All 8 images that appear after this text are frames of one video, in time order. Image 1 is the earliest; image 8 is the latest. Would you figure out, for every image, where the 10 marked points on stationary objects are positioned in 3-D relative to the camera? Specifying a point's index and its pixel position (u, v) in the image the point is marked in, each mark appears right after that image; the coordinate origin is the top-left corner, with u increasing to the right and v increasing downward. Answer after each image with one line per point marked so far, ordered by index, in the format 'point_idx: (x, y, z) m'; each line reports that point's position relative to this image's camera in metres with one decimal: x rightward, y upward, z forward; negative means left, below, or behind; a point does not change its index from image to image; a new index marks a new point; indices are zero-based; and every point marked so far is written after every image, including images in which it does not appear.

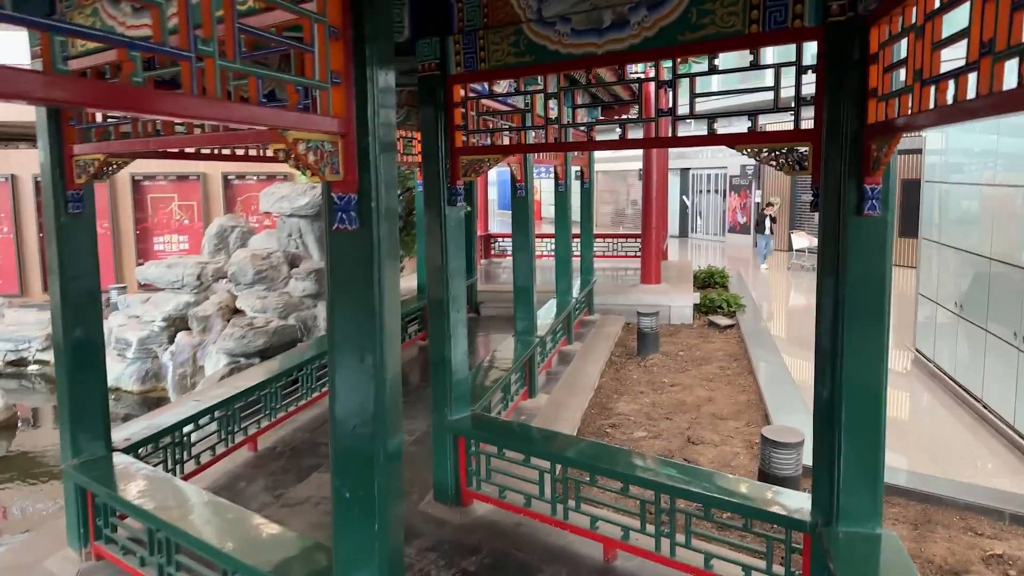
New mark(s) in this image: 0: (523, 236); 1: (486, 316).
0: (+0.1, +0.4, +6.8) m
1: (-0.4, -0.4, +11.2) m
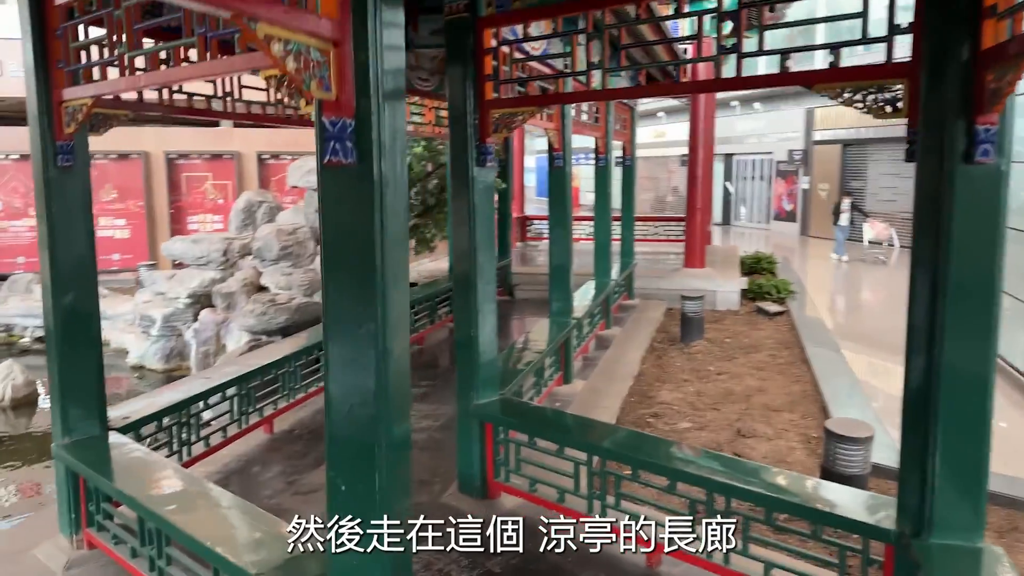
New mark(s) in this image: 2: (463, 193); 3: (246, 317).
0: (+0.4, +0.6, +6.3) m
1: (+0.1, -0.1, +10.8) m
2: (-0.2, +0.4, +4.0) m
3: (-2.3, -0.3, +6.8) m
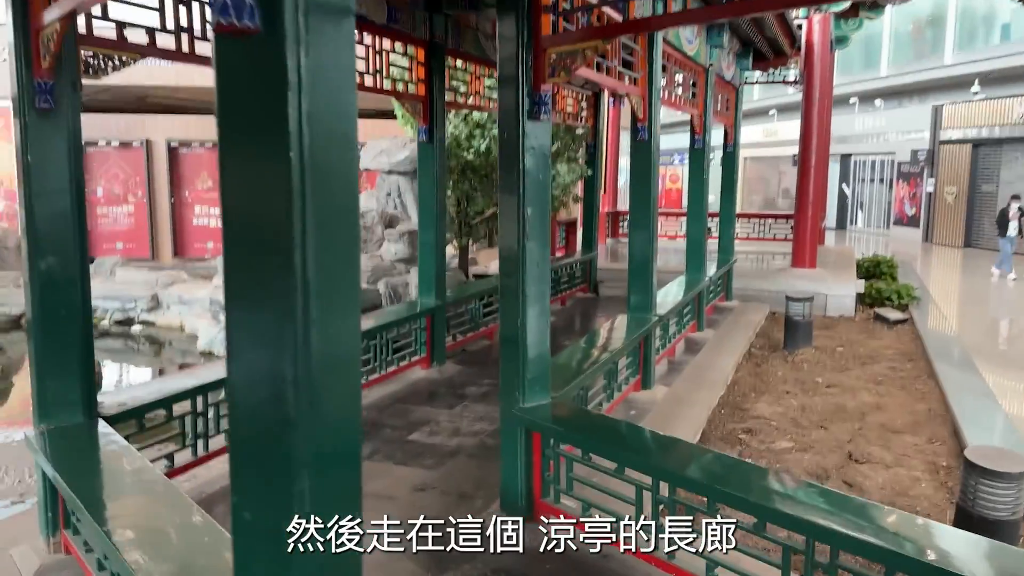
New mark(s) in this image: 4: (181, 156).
0: (+0.9, +0.6, +5.5) m
1: (+1.1, -0.1, +10.0) m
2: (0.0, +0.5, +3.4) m
3: (-1.7, -0.1, +6.4) m
4: (-5.3, +2.2, +13.6) m
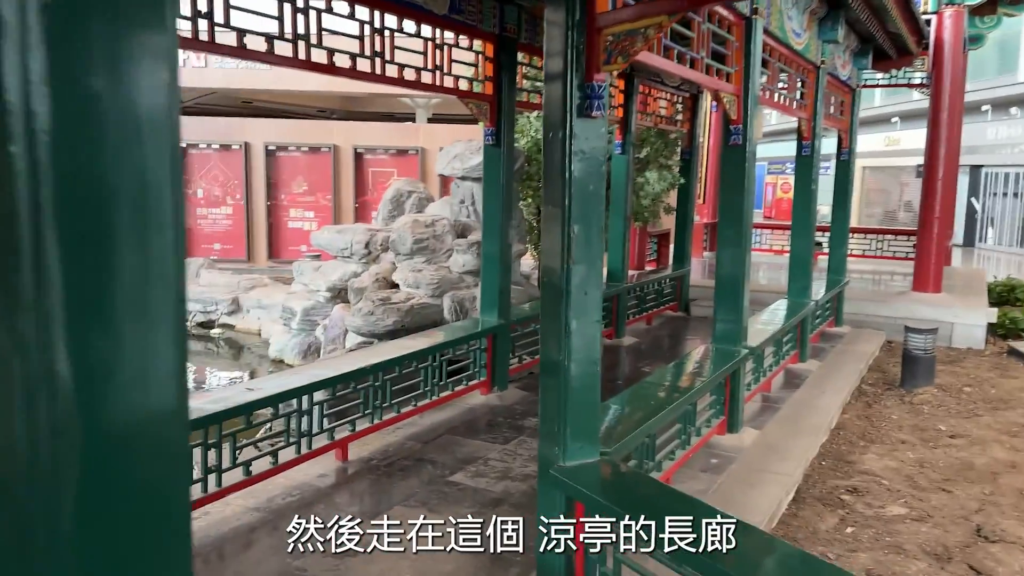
0: (+1.3, +0.5, +4.8) m
1: (+2.1, -0.3, +9.2) m
2: (+0.2, +0.4, +2.8) m
3: (-1.2, -0.2, +5.9) m
4: (-3.8, +2.2, +13.6) m
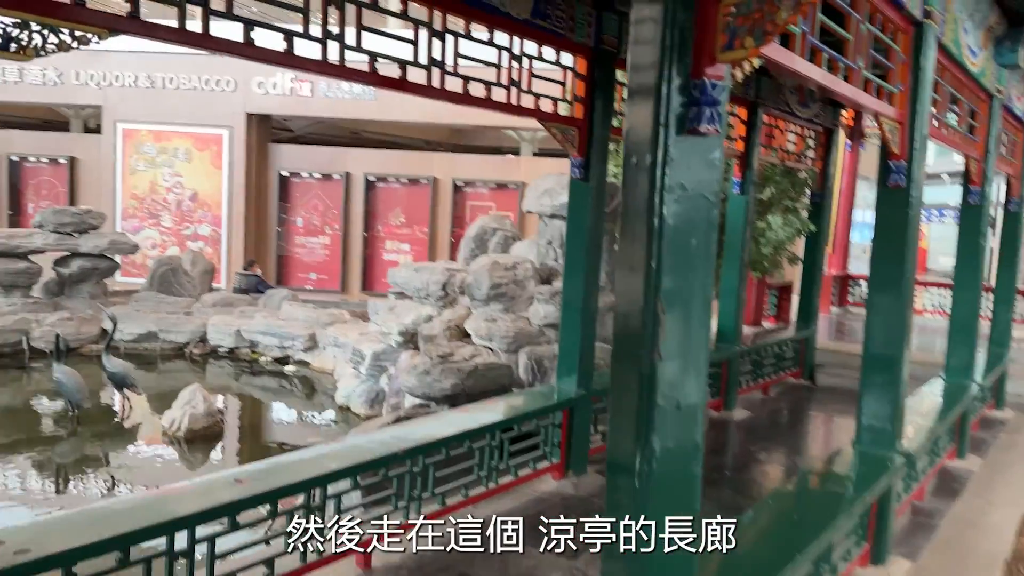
0: (+1.7, +0.1, +3.7) m
1: (+3.0, -0.9, +7.9) m
2: (+0.3, +0.2, +1.8) m
3: (-0.7, -0.5, +5.1) m
4: (-2.1, +1.6, +13.1) m
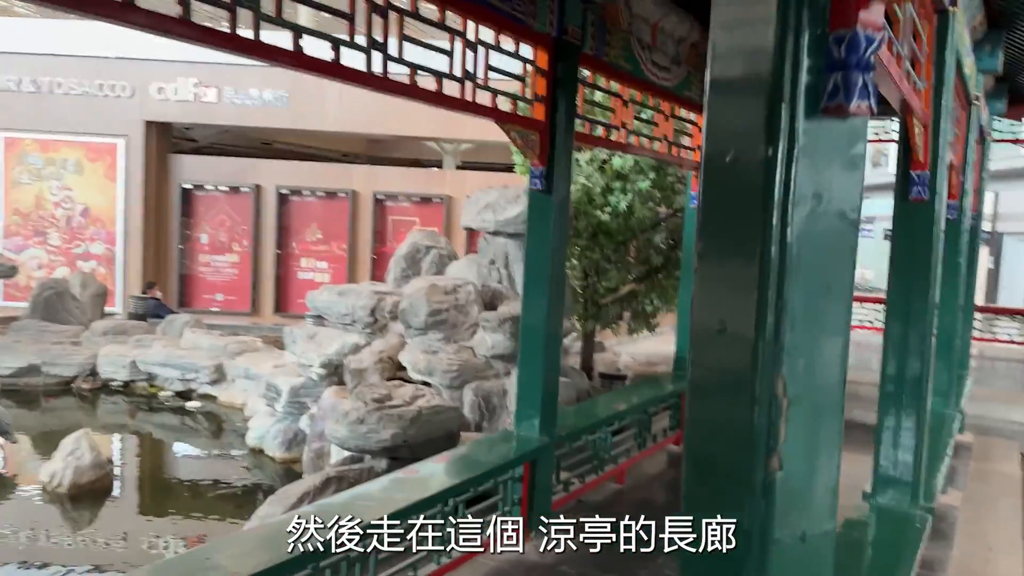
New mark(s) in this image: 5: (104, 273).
0: (+1.6, 0.0, +3.2) m
1: (+2.4, -1.1, +7.5) m
2: (+0.3, +0.1, +1.1) m
3: (-0.9, -0.7, +4.3) m
4: (-3.3, +1.3, +12.2) m
5: (-6.1, +0.2, +12.2) m
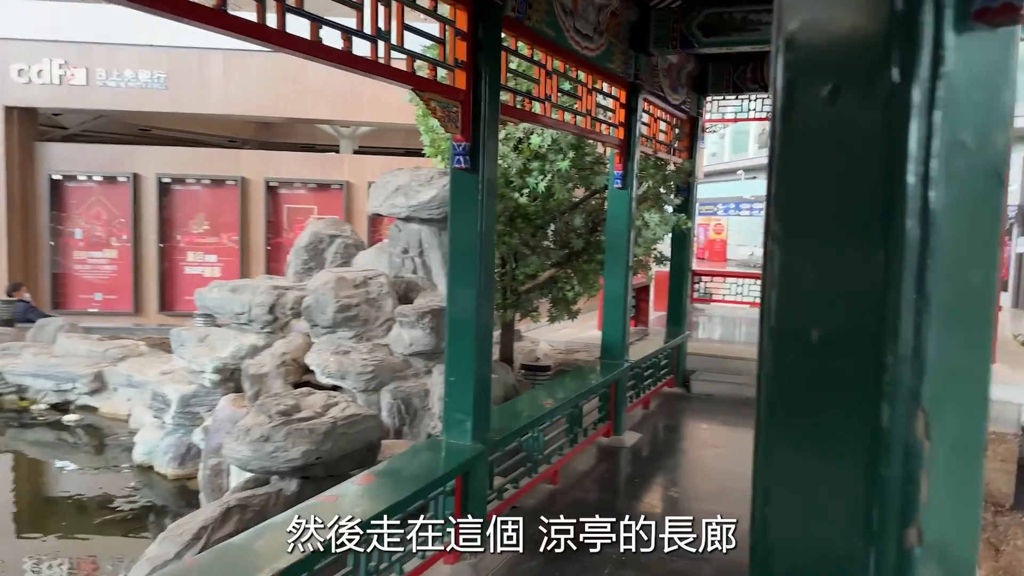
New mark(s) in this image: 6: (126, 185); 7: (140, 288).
0: (+1.3, 0.0, +2.9) m
1: (+1.7, -1.0, +7.3) m
2: (+0.3, +0.1, +0.8) m
3: (-1.3, -0.7, +3.8) m
4: (-4.6, +1.3, +11.3) m
5: (-7.4, +0.2, +11.0) m
6: (-5.2, +1.4, +11.1) m
7: (-5.1, 0.0, +11.3) m
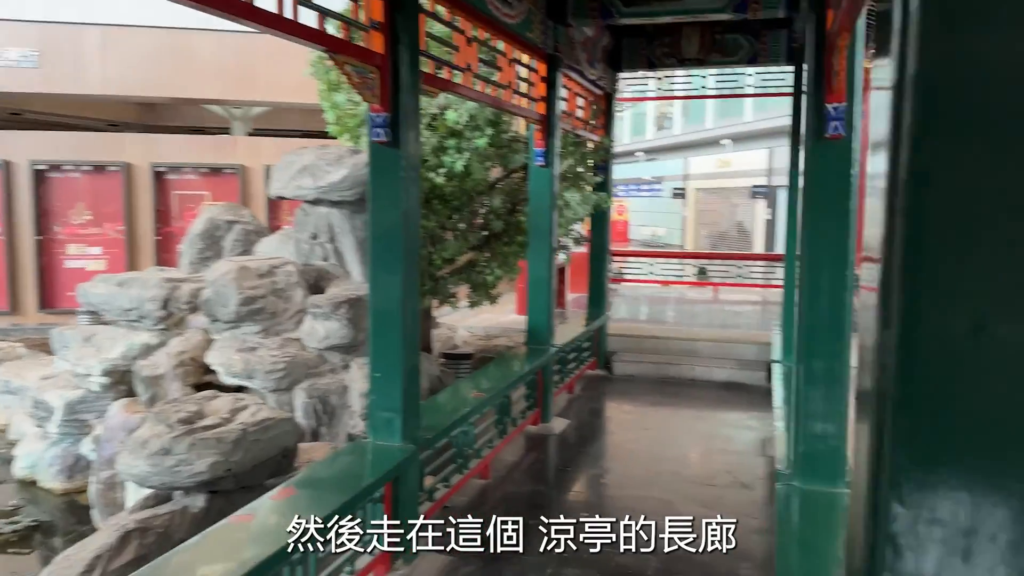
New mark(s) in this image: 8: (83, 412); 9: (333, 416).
0: (+1.1, +0.1, +2.8) m
1: (+1.0, -0.8, +7.2) m
2: (+0.4, +0.1, +0.5) m
3: (-1.5, -0.7, +3.4) m
4: (-5.8, +1.4, +10.4) m
5: (-8.5, +0.1, +9.8) m
6: (-6.3, +1.4, +10.1) m
7: (-6.2, 0.0, +10.4) m
8: (-2.9, -0.8, +5.6) m
9: (-0.9, -0.7, +4.2) m
